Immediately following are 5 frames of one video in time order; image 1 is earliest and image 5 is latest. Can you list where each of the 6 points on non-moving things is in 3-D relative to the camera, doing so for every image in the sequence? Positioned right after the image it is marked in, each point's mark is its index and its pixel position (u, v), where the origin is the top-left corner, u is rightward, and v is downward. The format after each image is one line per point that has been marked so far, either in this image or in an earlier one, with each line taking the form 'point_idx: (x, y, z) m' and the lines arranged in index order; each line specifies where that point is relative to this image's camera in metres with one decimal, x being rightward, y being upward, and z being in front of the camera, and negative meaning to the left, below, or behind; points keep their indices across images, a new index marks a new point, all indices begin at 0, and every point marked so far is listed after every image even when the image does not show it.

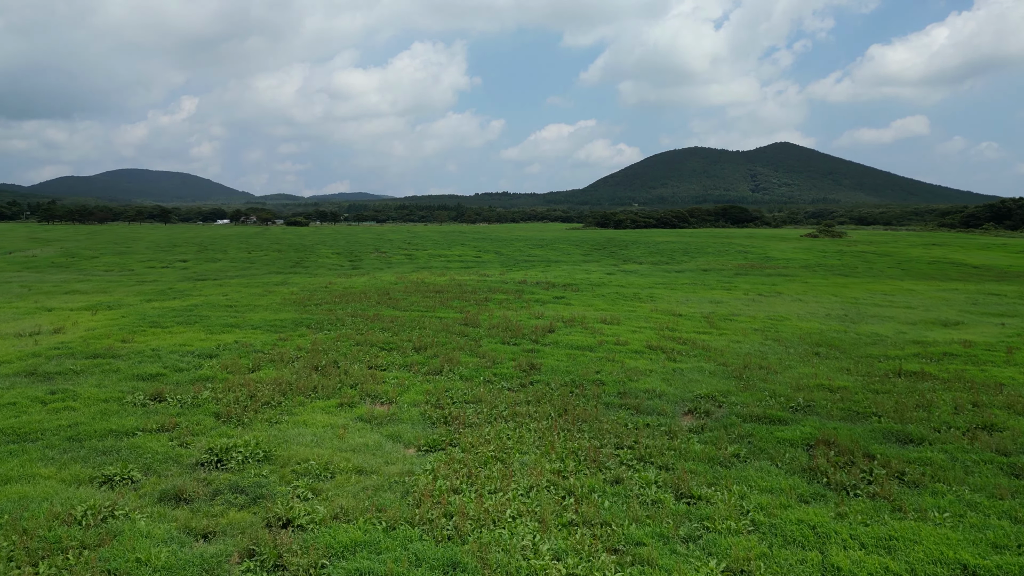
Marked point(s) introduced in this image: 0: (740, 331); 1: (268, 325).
0: (+5.3, -1.0, +17.1) m
1: (-5.7, -0.9, +17.0) m
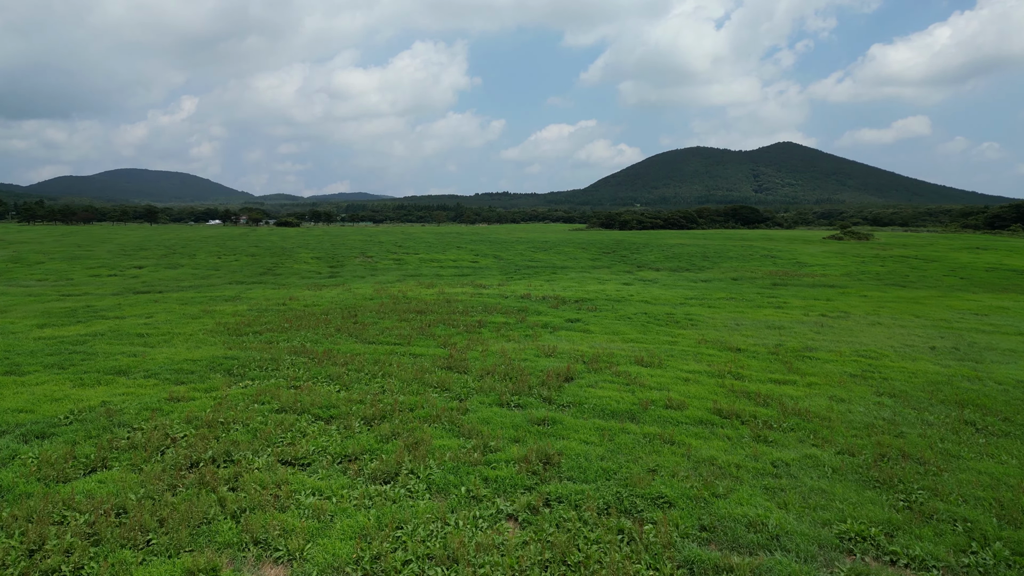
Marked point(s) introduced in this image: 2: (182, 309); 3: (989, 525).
0: (+5.4, -1.5, +12.1) m
1: (-5.7, -1.4, +12.1) m
2: (-9.0, -0.6, +19.8) m
3: (+4.3, -2.1, +6.5) m
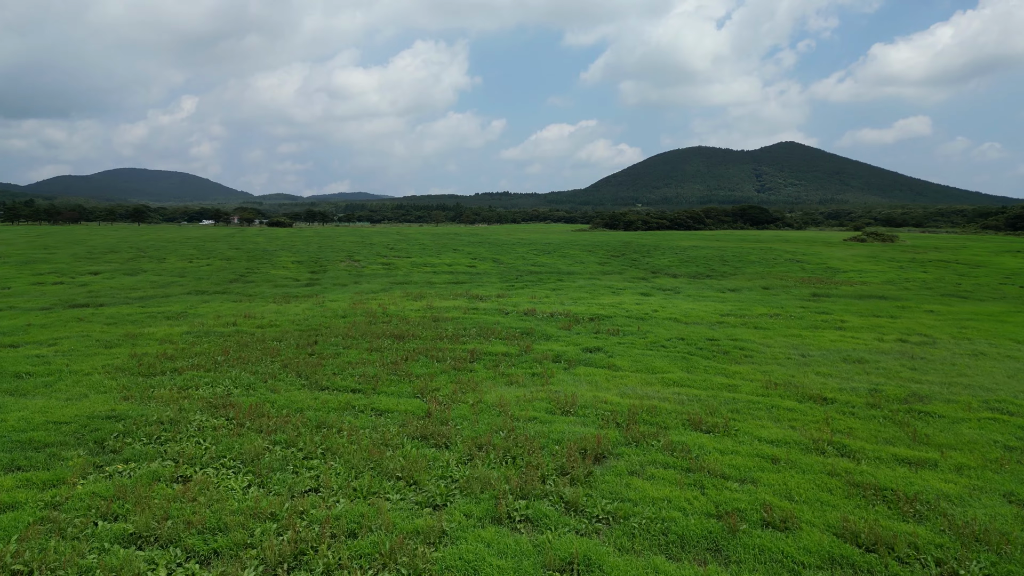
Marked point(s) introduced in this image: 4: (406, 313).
0: (+5.4, -1.9, +8.3) m
1: (-5.6, -1.8, +8.2) m
2: (-8.9, -1.0, +15.9) m
3: (+4.3, -2.5, +2.7) m
4: (-2.8, -0.7, +19.1) m
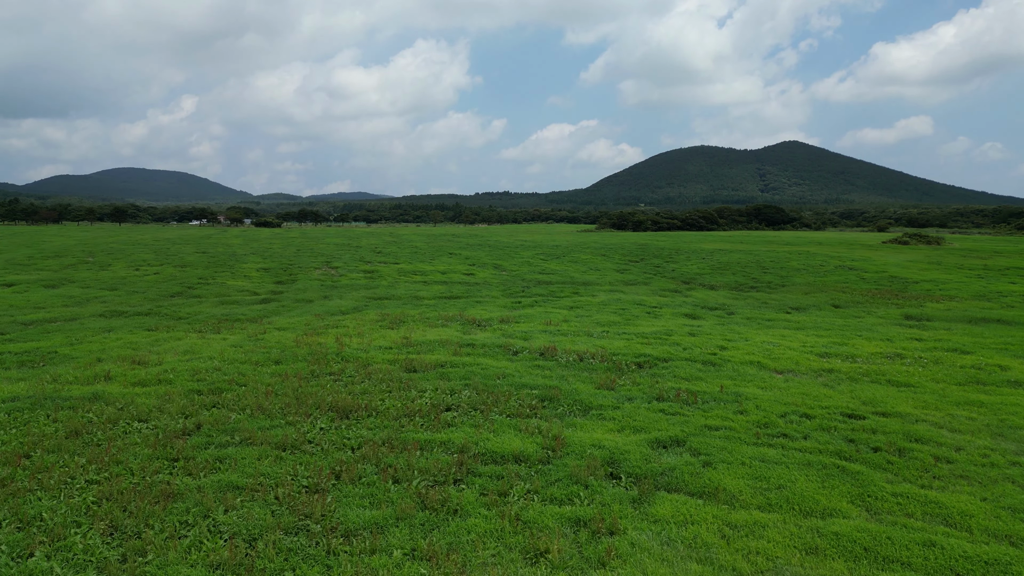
0: (+5.6, -2.5, +2.4) m
1: (-5.5, -2.3, +2.4) m
2: (-8.7, -1.5, +10.1) m
3: (+4.5, -3.1, -3.2) m
4: (-2.6, -1.2, +13.3) m
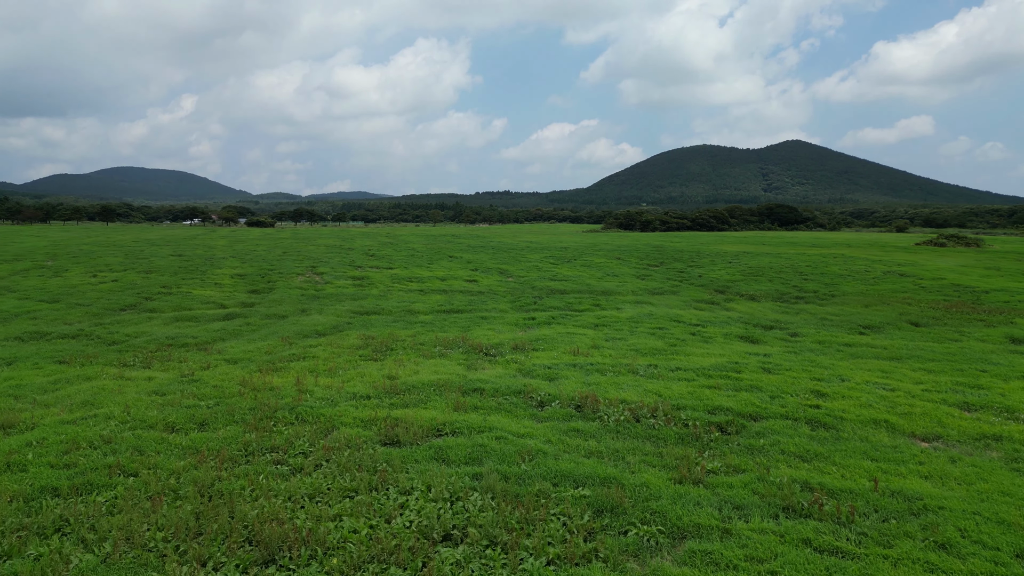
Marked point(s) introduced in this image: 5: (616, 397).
0: (+5.9, -2.9, -1.4) m
1: (-5.1, -2.7, -1.4) m
2: (-8.4, -1.9, +6.2) m
3: (+4.8, -3.4, -7.0) m
4: (-2.3, -1.6, +9.4) m
5: (+1.5, -1.5, +10.3) m
